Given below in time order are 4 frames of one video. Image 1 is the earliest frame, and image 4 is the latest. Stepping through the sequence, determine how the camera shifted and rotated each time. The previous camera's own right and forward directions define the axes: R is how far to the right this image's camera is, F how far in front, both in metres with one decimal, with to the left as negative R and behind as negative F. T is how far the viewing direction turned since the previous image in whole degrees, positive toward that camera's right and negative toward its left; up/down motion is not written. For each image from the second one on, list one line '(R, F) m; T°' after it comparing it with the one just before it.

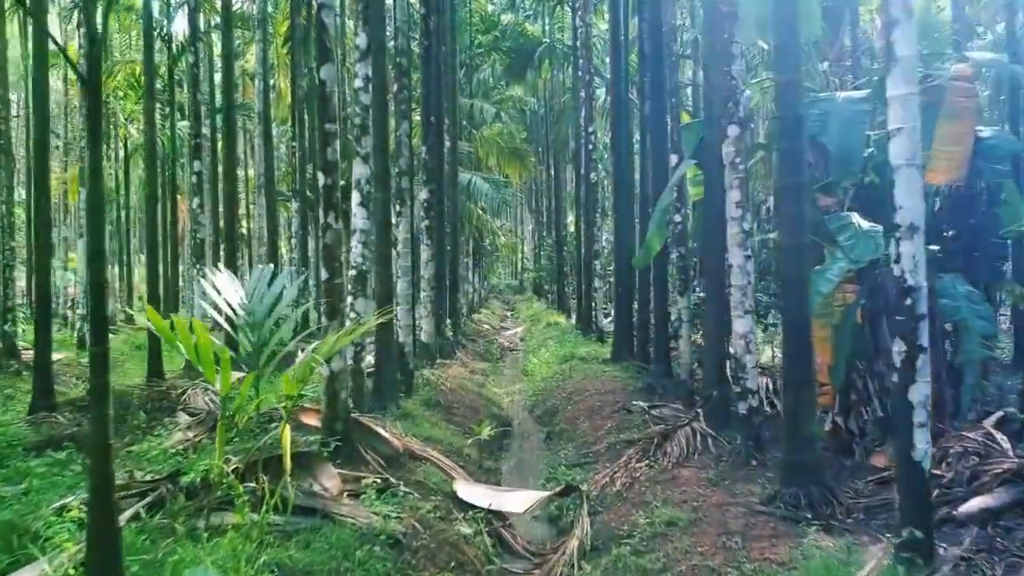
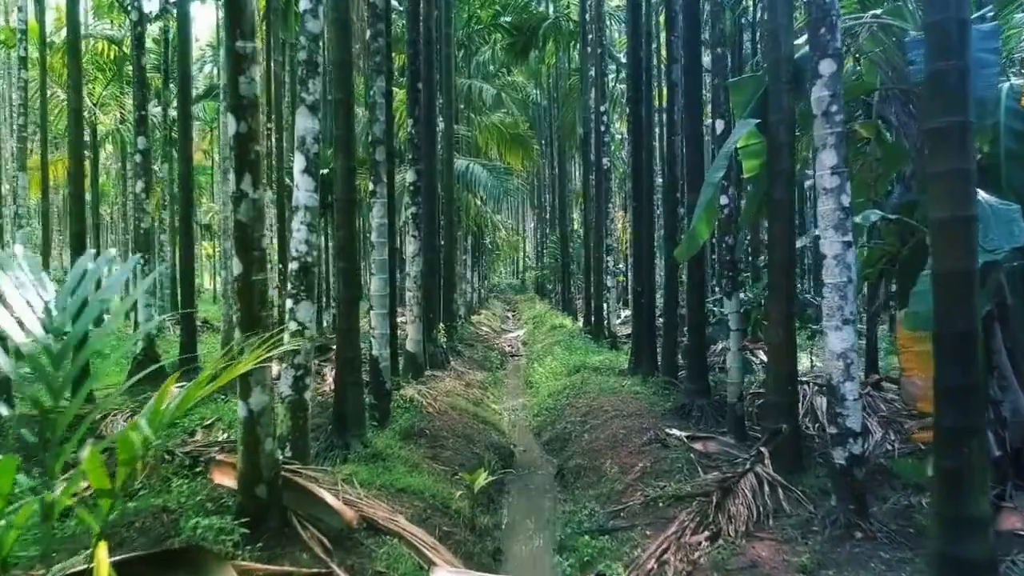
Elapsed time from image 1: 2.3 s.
(0.0, +2.4) m; 0°
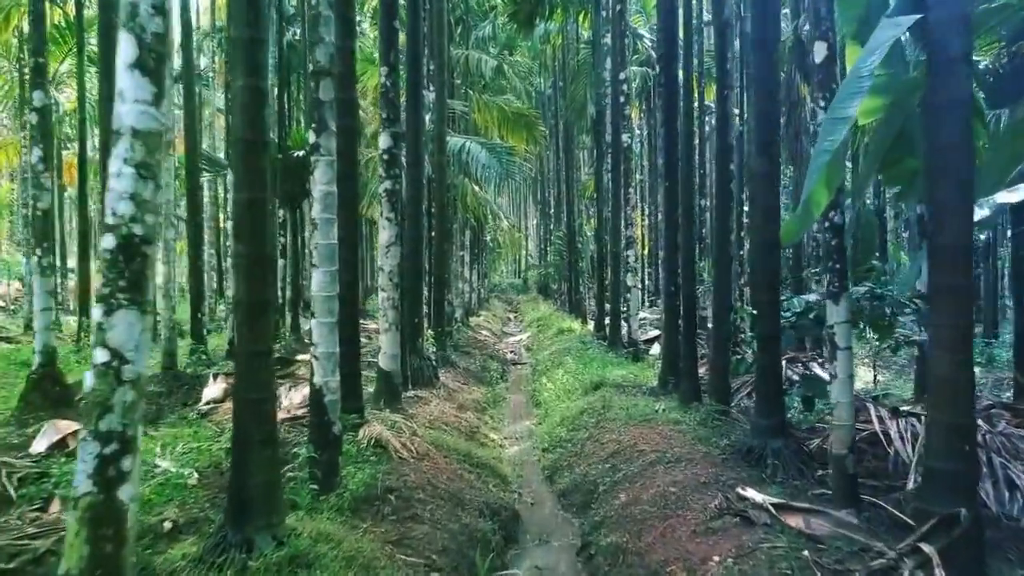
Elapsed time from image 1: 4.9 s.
(0.0, +2.9) m; 0°
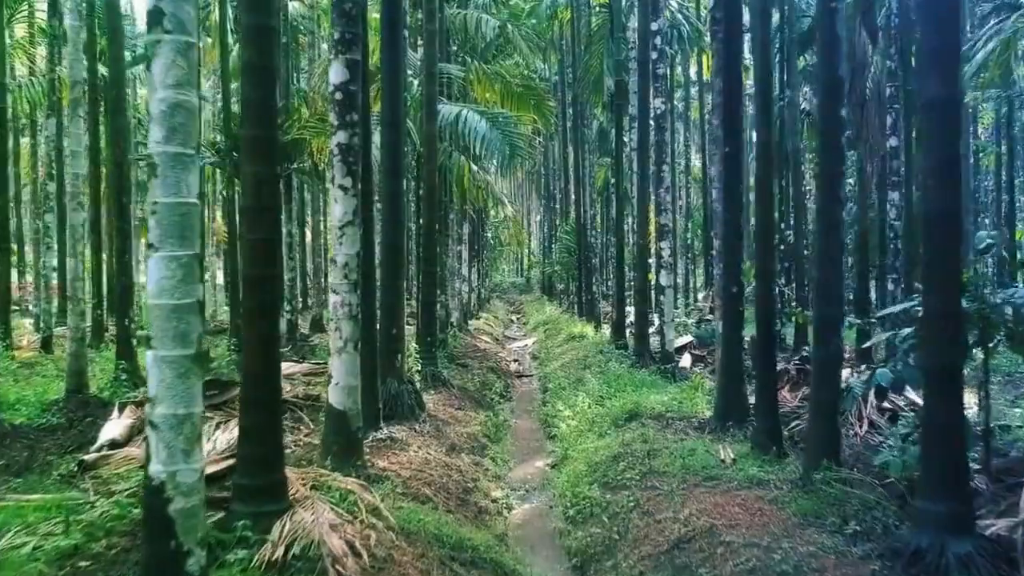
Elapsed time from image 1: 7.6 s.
(-0.1, +3.0) m; 0°
